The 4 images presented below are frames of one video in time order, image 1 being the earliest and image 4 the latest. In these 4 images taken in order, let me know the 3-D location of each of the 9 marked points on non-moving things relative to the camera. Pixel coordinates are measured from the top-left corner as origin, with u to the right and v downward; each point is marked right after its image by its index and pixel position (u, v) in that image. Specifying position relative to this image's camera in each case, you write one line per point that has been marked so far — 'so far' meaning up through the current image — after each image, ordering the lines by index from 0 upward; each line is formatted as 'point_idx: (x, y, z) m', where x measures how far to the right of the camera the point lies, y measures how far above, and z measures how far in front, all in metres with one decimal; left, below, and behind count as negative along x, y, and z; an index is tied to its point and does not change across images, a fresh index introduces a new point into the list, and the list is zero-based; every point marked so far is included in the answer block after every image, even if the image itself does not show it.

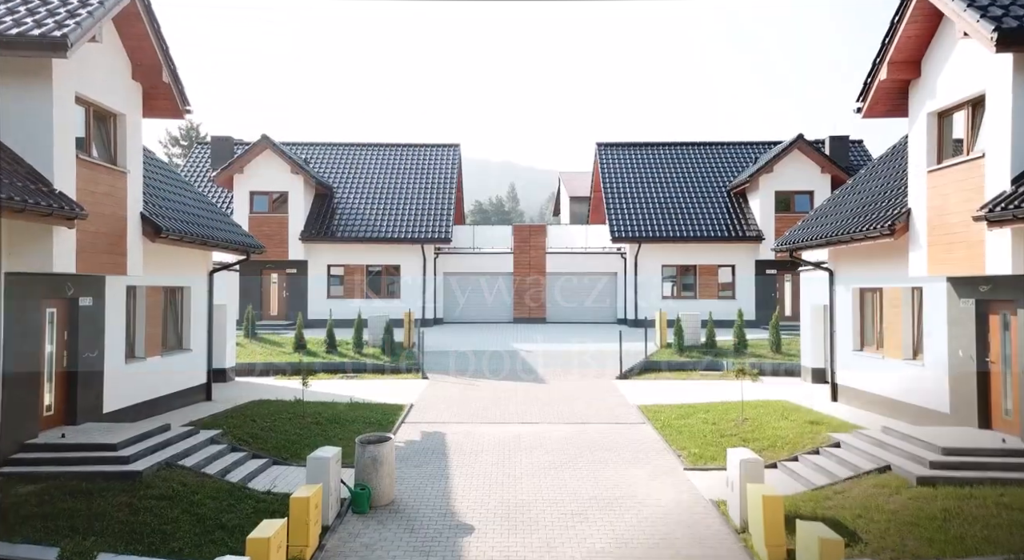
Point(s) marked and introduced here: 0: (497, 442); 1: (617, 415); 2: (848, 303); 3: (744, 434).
0: (-0.2, -2.7, +11.6) m
1: (+2.0, -2.6, +13.2) m
2: (+6.2, -0.4, +13.0) m
3: (+3.7, -2.4, +11.0) m
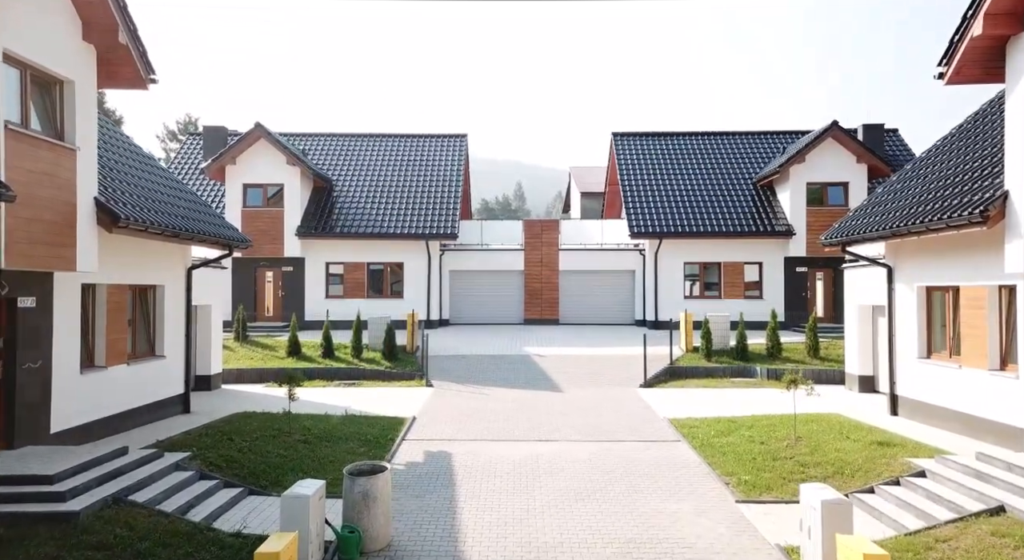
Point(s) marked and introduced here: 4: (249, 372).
0: (0.0, -2.6, +10.0) m
1: (+2.2, -2.5, +11.6) m
2: (+6.5, -0.4, +11.4) m
3: (+3.9, -2.4, +9.4) m
4: (-6.1, -2.1, +16.2) m
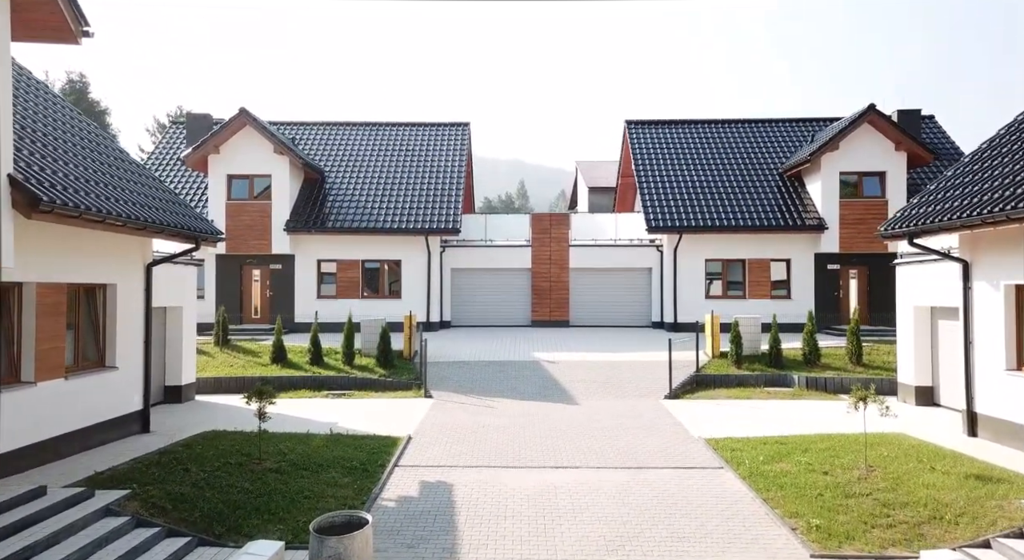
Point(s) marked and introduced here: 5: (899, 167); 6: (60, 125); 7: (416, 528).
0: (+0.2, -2.6, +8.3) m
1: (+2.4, -2.5, +9.9) m
2: (+6.6, -0.4, +9.6) m
3: (+4.0, -2.4, +7.7) m
4: (-5.9, -2.1, +14.5) m
5: (+10.9, +3.2, +19.8) m
6: (-7.1, +2.6, +11.2) m
7: (-1.0, -2.6, +7.4) m
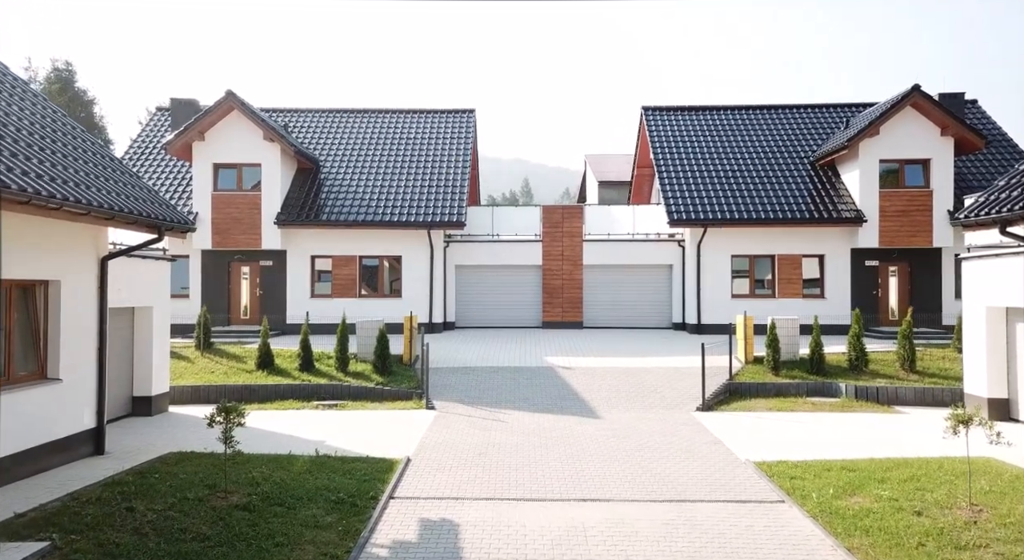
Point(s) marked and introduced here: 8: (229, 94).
0: (+0.4, -2.6, +6.7) m
1: (+2.6, -2.4, +8.3) m
2: (+6.9, -0.3, +8.0) m
3: (+4.2, -2.3, +6.0) m
4: (-5.6, -2.0, +12.9) m
5: (+11.2, +3.3, +18.2) m
6: (-6.9, +2.6, +9.6) m
7: (-0.8, -2.6, +5.9) m
8: (-7.6, +5.0, +18.9) m
